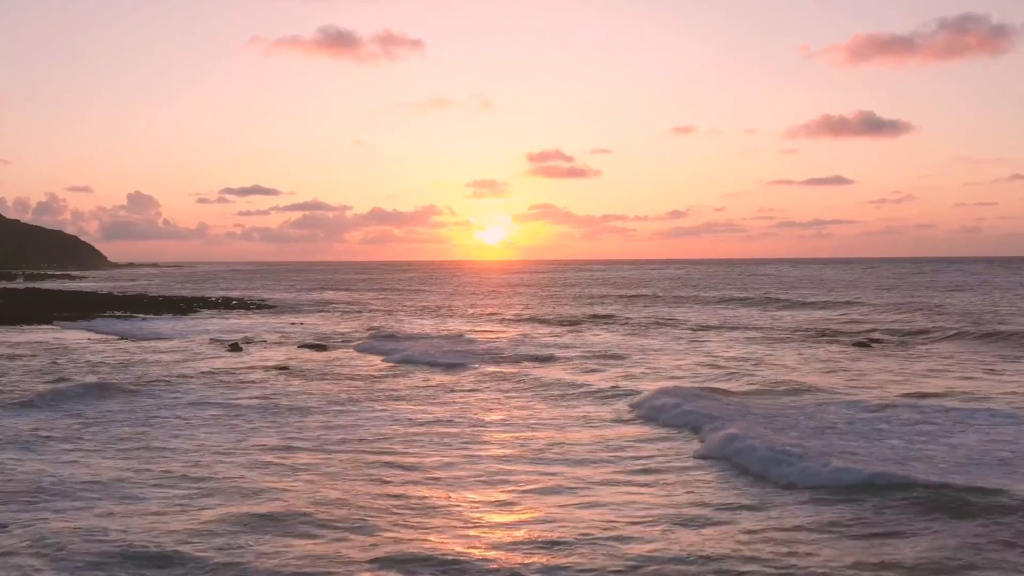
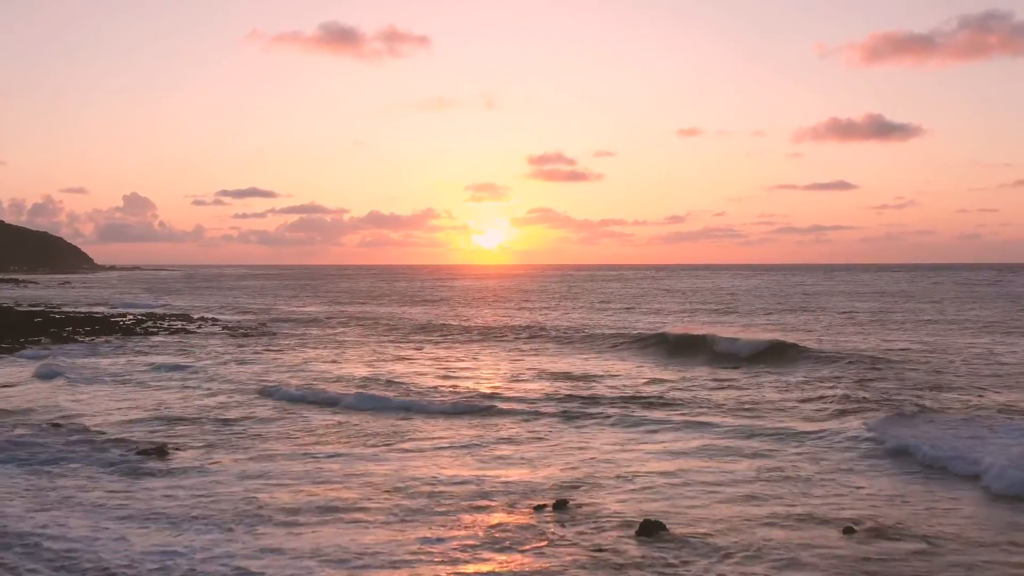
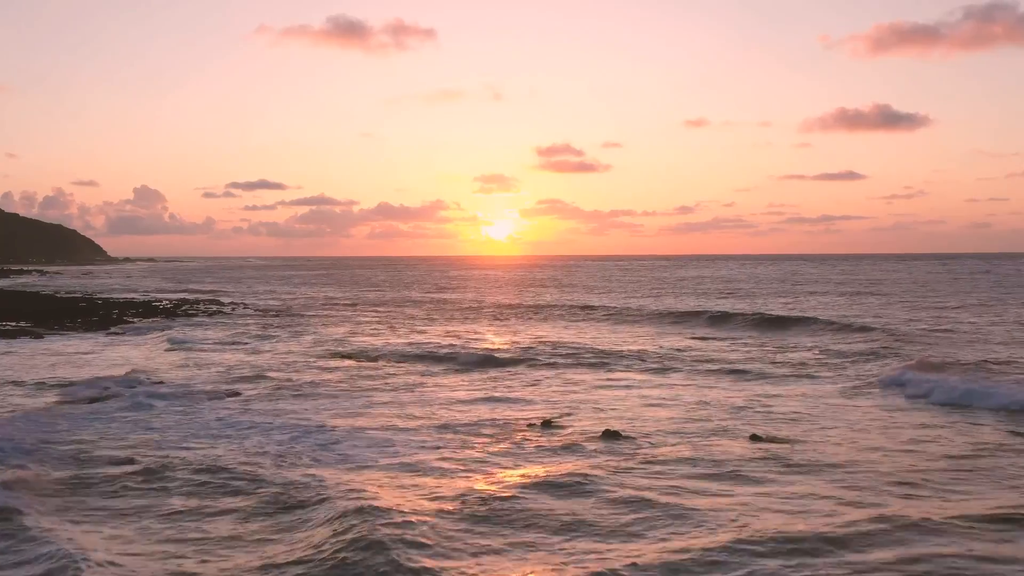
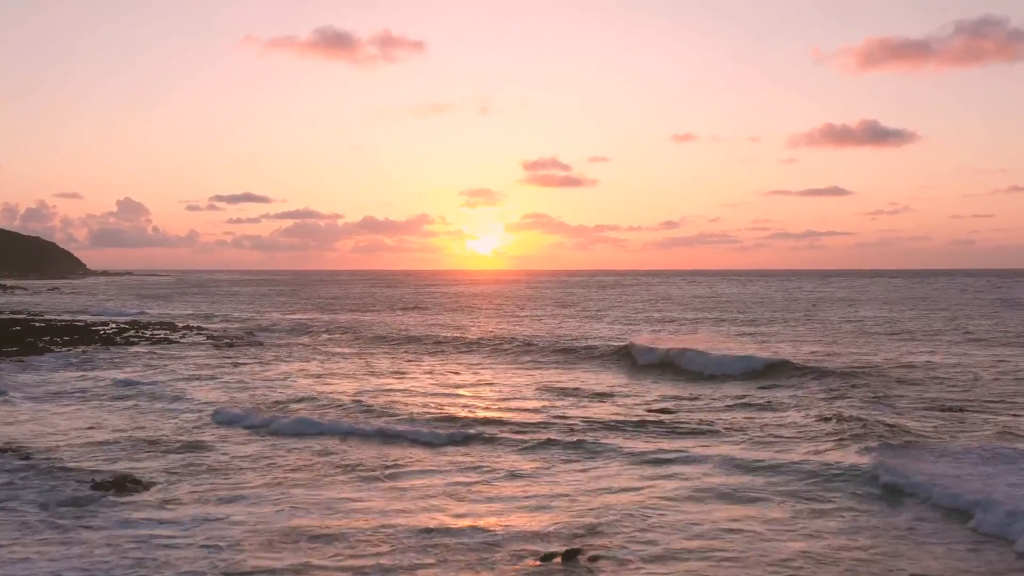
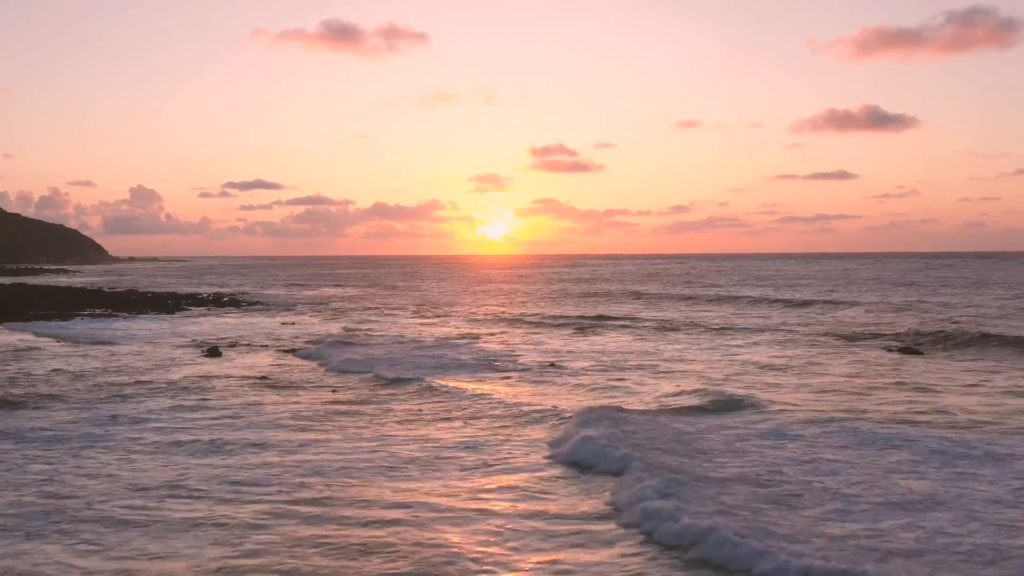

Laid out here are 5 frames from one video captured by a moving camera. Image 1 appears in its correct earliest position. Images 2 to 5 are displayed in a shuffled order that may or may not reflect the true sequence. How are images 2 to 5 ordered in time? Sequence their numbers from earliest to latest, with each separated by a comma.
5, 3, 2, 4
